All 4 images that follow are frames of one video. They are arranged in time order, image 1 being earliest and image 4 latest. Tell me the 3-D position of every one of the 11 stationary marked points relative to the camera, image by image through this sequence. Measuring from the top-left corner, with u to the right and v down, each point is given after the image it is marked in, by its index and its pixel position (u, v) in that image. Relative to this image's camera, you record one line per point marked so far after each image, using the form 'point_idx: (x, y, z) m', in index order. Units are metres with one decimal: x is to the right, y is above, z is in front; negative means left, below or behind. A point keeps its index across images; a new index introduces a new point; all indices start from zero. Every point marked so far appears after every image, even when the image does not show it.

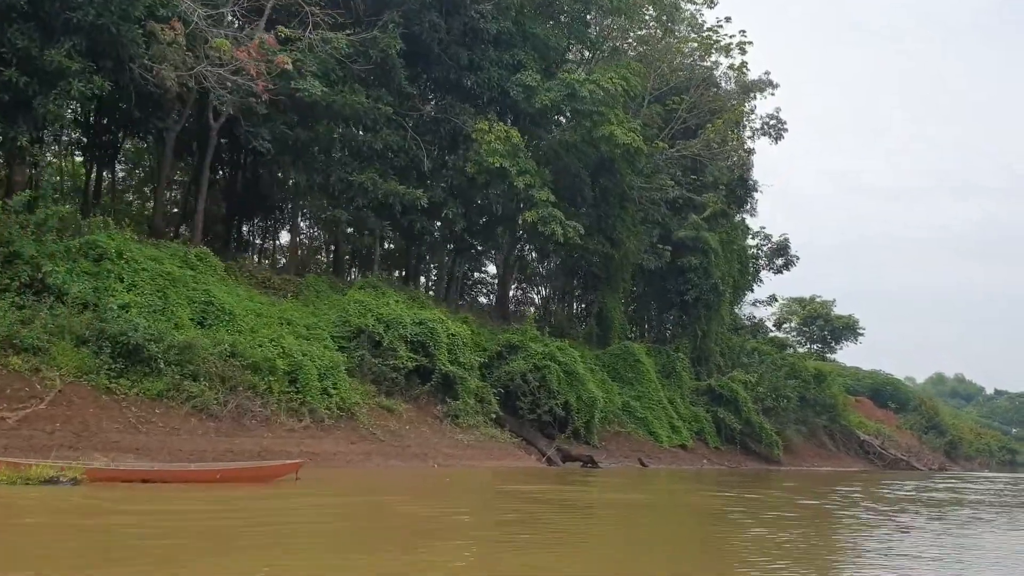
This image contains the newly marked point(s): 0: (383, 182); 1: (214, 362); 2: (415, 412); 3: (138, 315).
0: (-2.6, +2.1, +19.3) m
1: (-4.3, -1.1, +14.3) m
2: (-1.8, -2.2, +17.6) m
3: (-5.3, -0.4, +13.9) m
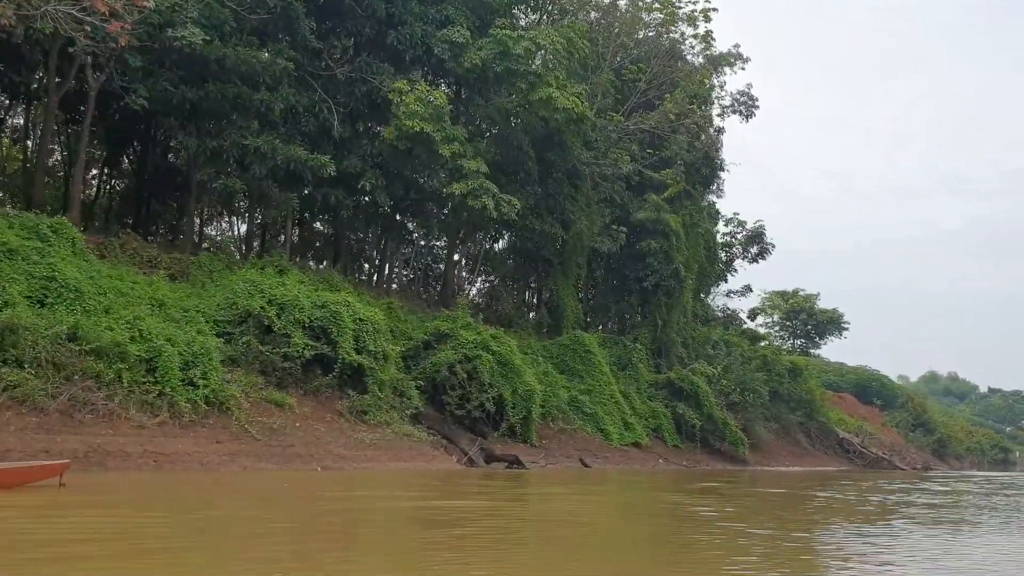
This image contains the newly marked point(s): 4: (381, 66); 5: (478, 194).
0: (-4.0, +2.4, +17.1) m
1: (-5.7, -0.7, +12.0) m
2: (-3.2, -1.9, +15.4) m
3: (-6.7, 0.0, +11.7) m
4: (-2.5, +4.2, +18.7) m
5: (-0.6, +1.8, +18.8) m
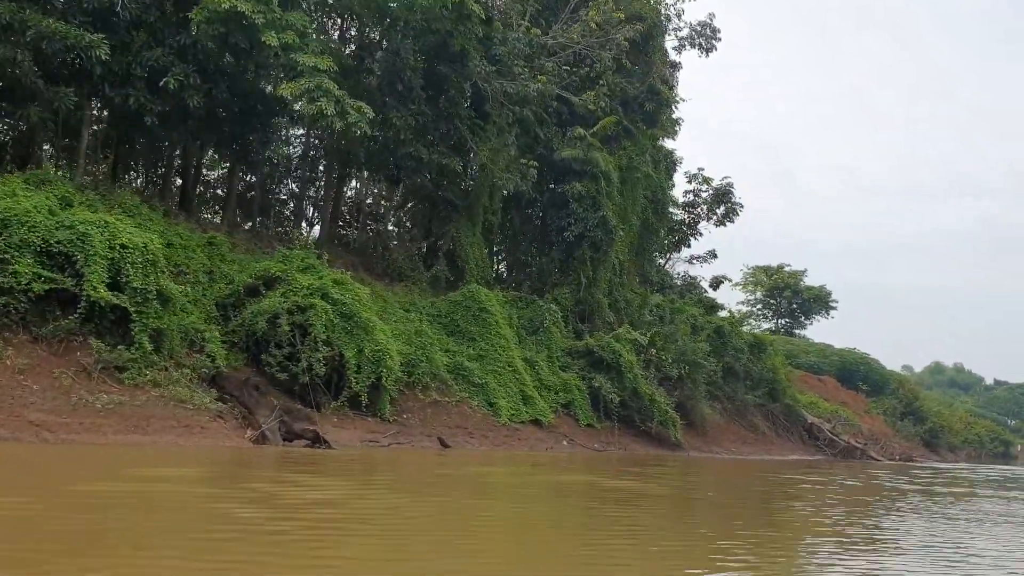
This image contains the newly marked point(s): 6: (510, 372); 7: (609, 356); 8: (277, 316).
0: (-6.3, +3.5, +13.1) m
1: (-8.1, +0.3, +8.1) m
2: (-5.5, -0.8, +11.4) m
3: (-9.1, +1.0, +7.7) m
4: (-4.8, +5.3, +14.6) m
5: (-2.9, +2.9, +14.7) m
6: (-0.1, -1.6, +18.2) m
7: (+2.0, -1.4, +19.8) m
8: (-3.5, -0.4, +14.4) m
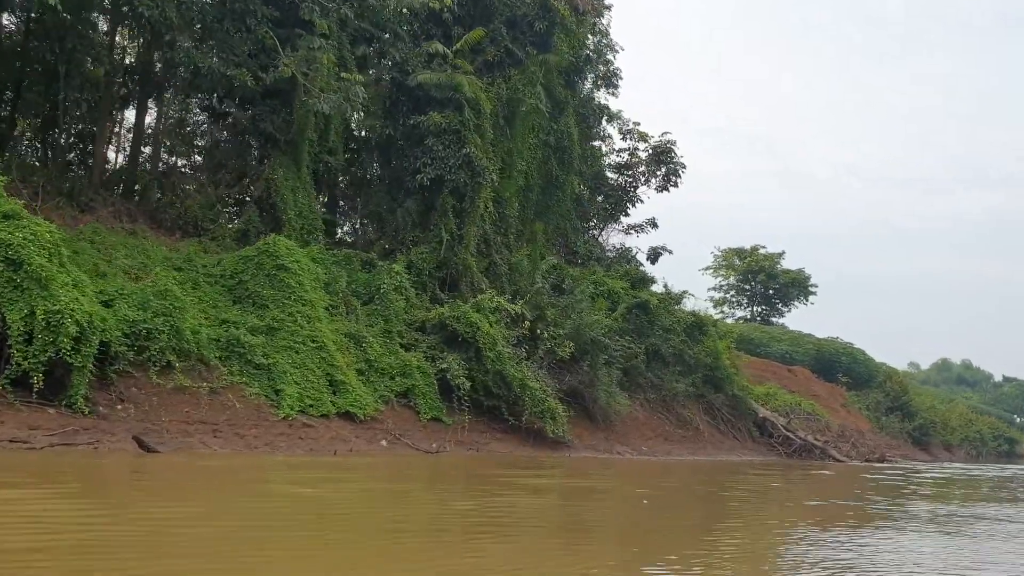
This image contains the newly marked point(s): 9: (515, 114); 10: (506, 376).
0: (-9.1, +4.2, +8.6) m
1: (-10.9, +1.0, +3.6) m
2: (-8.3, -0.1, +6.9) m
3: (-11.9, +1.7, +3.3) m
4: (-7.6, +6.0, +10.2) m
5: (-5.7, +3.6, +10.2) m
6: (-2.8, -0.8, +13.7) m
7: (-0.7, -0.7, +15.3) m
8: (-6.2, +0.3, +10.0) m
9: (+0.1, +3.3, +18.6) m
10: (-0.1, -1.4, +15.2) m
